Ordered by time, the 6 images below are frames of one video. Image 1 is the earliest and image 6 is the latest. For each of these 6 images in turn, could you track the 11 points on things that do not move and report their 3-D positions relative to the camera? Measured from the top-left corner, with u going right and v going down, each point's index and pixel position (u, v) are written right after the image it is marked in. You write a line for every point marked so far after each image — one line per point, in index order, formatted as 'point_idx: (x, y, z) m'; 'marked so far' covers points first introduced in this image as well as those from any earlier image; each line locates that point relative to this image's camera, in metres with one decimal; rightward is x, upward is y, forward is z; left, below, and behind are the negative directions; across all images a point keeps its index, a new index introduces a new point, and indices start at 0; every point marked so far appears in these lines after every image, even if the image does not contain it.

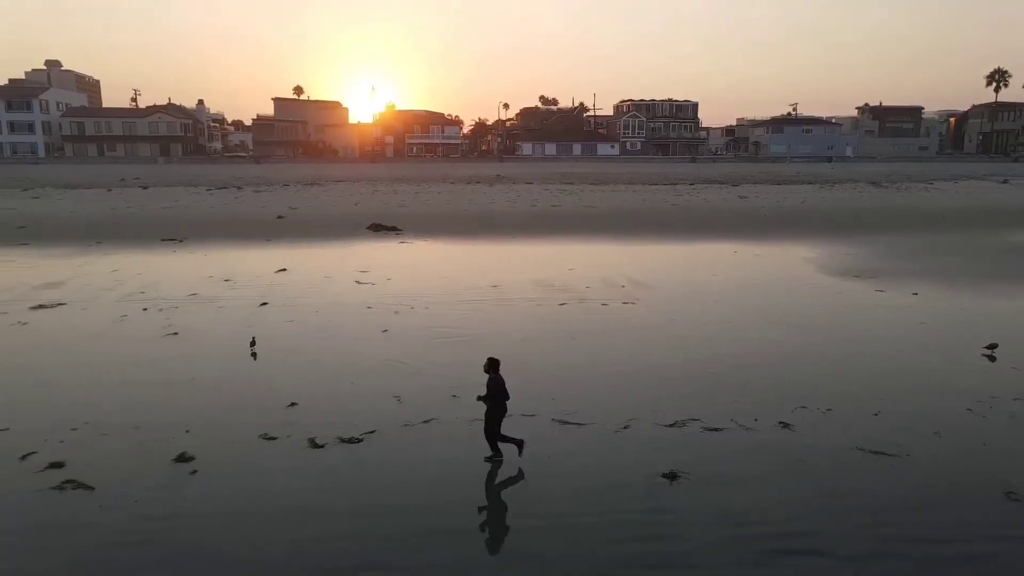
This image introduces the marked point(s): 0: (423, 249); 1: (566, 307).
0: (-2.1, +0.9, +17.4) m
1: (+0.9, -0.3, +12.5) m
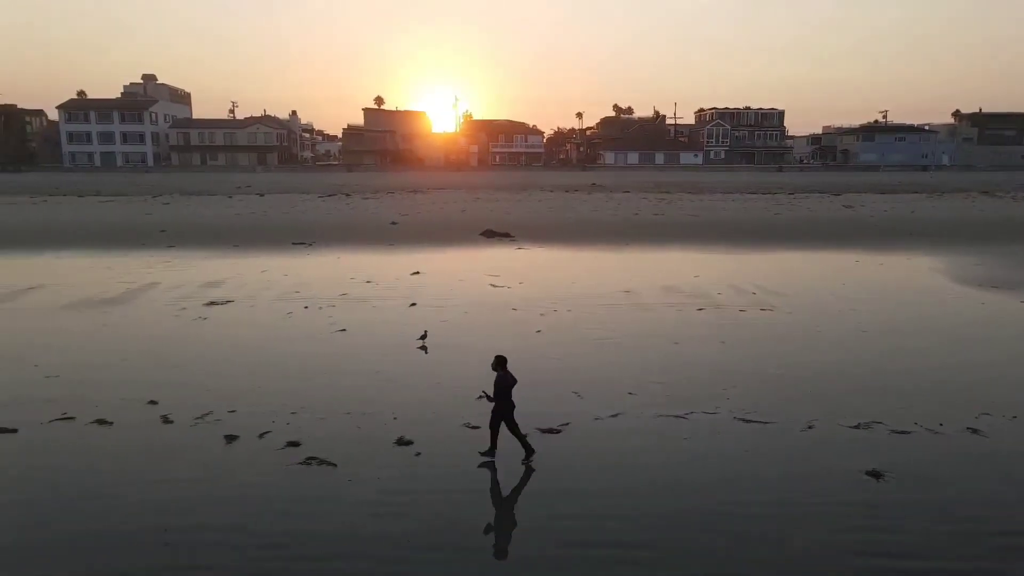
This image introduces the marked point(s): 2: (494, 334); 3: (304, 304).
0: (+0.8, +0.8, +17.9) m
1: (+3.4, -0.4, +12.7) m
2: (-0.3, -0.7, +11.3) m
3: (-3.7, -0.3, +13.2) m
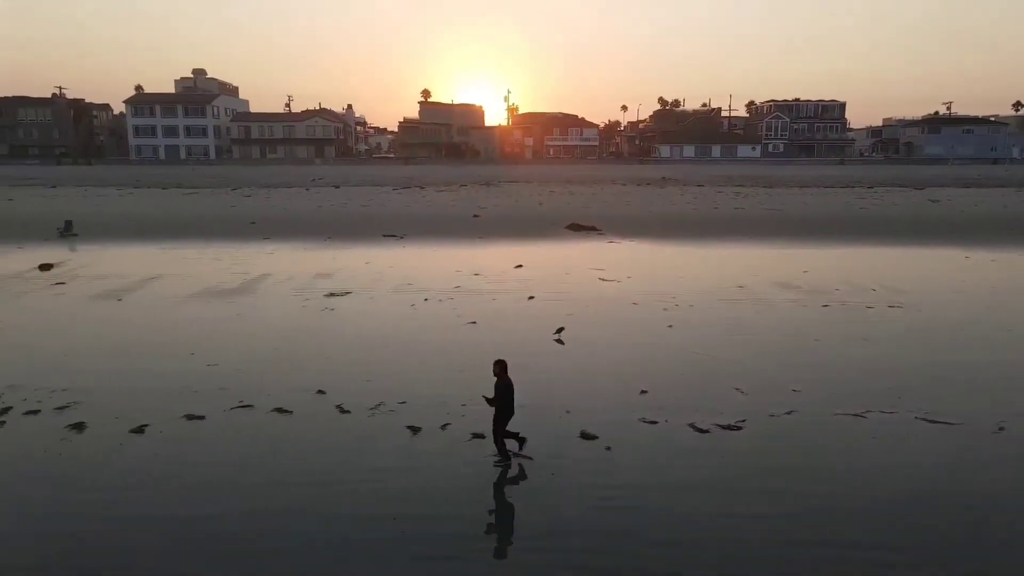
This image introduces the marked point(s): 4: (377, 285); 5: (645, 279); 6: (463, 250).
0: (+3.2, +0.9, +17.8) m
1: (+5.5, -0.4, +12.5) m
2: (+1.8, -0.6, +11.2) m
3: (-1.5, -0.2, +13.3) m
4: (-2.6, +0.1, +14.3) m
5: (+2.7, +0.2, +14.7) m
6: (-1.2, +1.0, +18.0) m
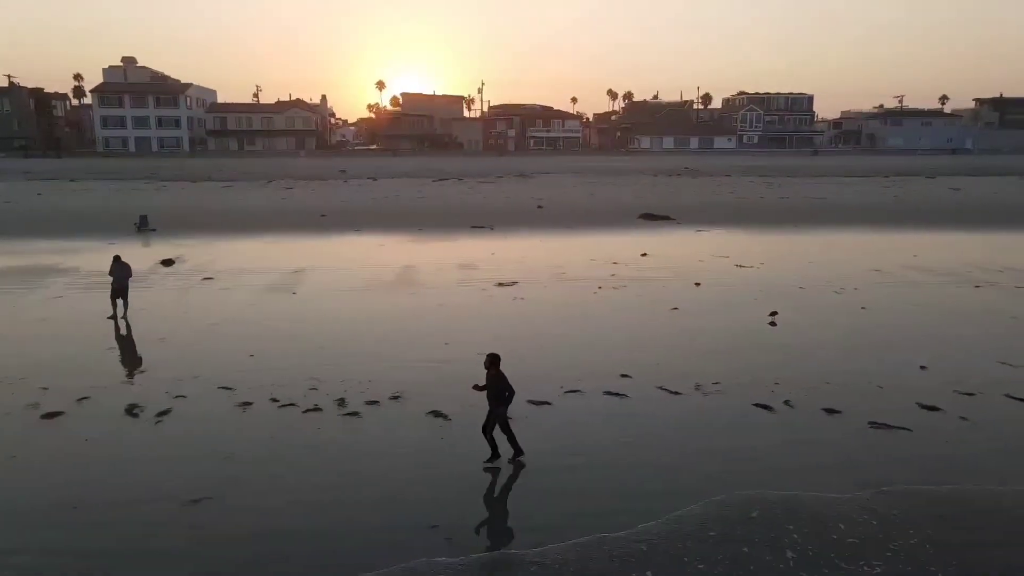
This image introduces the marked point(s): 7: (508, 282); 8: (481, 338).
0: (+5.9, +1.3, +18.4) m
1: (+8.6, 0.0, +13.4) m
2: (+5.0, -0.4, +11.8) m
3: (+1.6, 0.0, +13.6) m
4: (+0.4, +0.3, +14.5) m
5: (+5.7, +0.5, +15.3) m
6: (+1.5, +1.2, +18.3) m
7: (-0.1, +0.1, +13.7) m
8: (-0.4, -0.7, +10.4) m
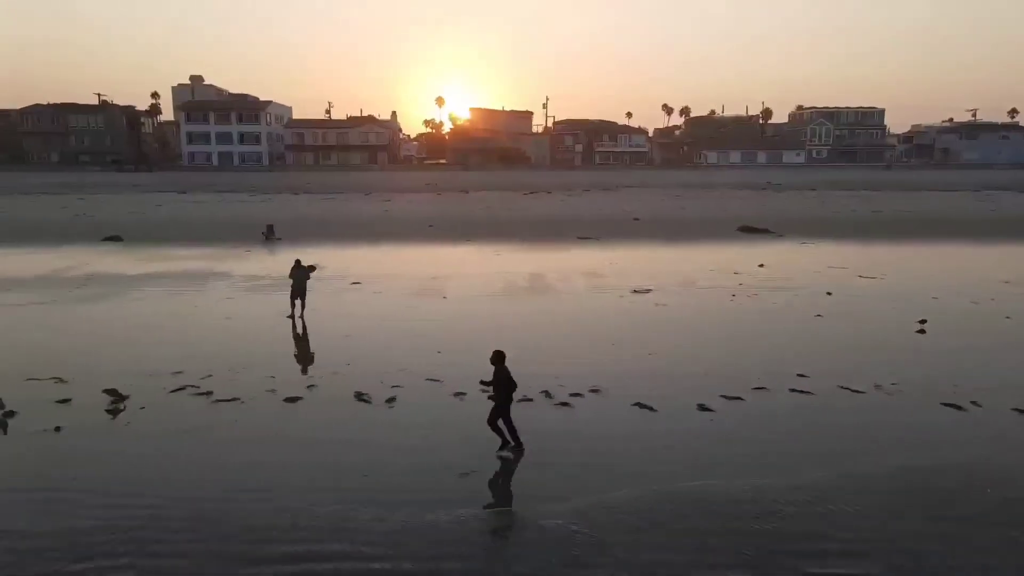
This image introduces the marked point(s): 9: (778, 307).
0: (+8.8, +1.0, +18.6) m
1: (+11.2, -0.2, +13.4) m
2: (+7.5, -0.5, +12.0) m
3: (+4.2, -0.1, +14.0) m
4: (+3.1, +0.1, +15.0) m
5: (+8.4, +0.2, +15.5) m
6: (+4.4, +1.0, +18.8) m
7: (+2.5, 0.0, +14.3) m
8: (+1.9, -0.8, +10.9) m
9: (+4.7, -0.3, +12.9) m
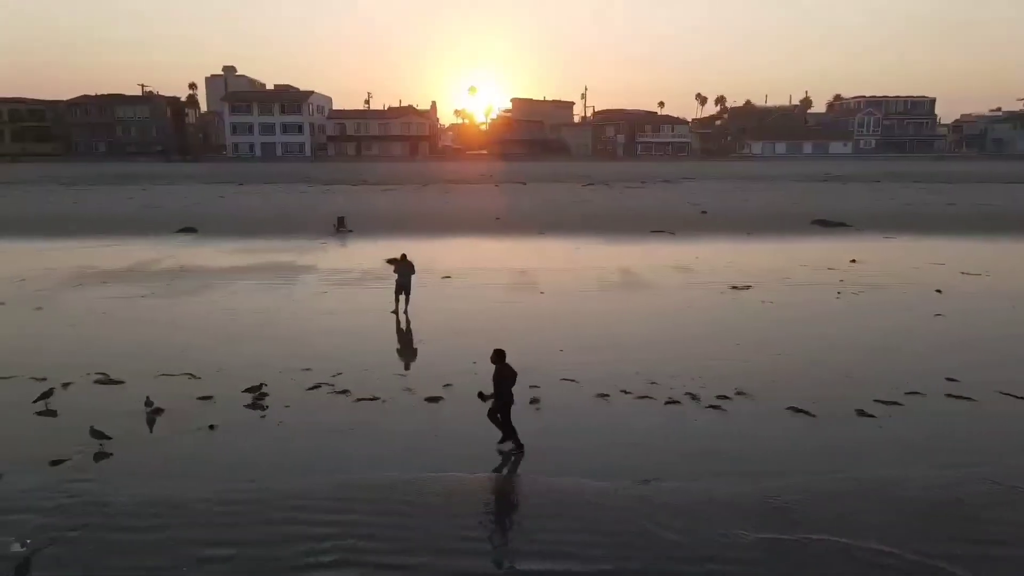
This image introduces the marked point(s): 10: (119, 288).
0: (+10.8, +1.1, +18.0) m
1: (+13.0, -0.2, +12.7) m
2: (+9.3, -0.5, +11.5) m
3: (+6.0, 0.0, +13.6) m
4: (+4.9, +0.2, +14.7) m
5: (+10.3, +0.3, +15.0) m
6: (+6.4, +1.1, +18.3) m
7: (+4.3, 0.0, +13.9) m
8: (+3.7, -0.7, +10.6) m
9: (+6.5, -0.3, +12.5) m
10: (-7.4, 0.0, +13.7) m
